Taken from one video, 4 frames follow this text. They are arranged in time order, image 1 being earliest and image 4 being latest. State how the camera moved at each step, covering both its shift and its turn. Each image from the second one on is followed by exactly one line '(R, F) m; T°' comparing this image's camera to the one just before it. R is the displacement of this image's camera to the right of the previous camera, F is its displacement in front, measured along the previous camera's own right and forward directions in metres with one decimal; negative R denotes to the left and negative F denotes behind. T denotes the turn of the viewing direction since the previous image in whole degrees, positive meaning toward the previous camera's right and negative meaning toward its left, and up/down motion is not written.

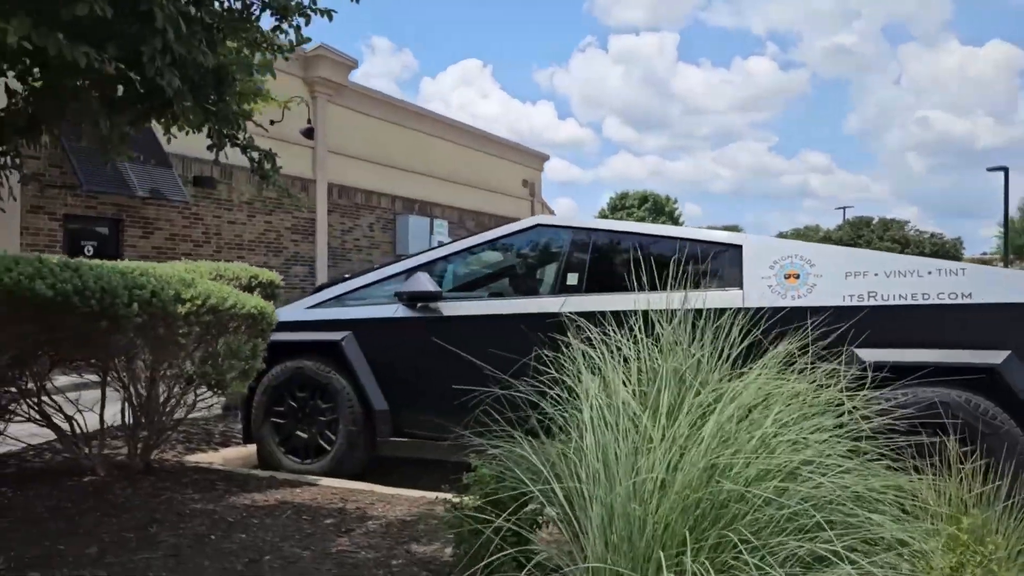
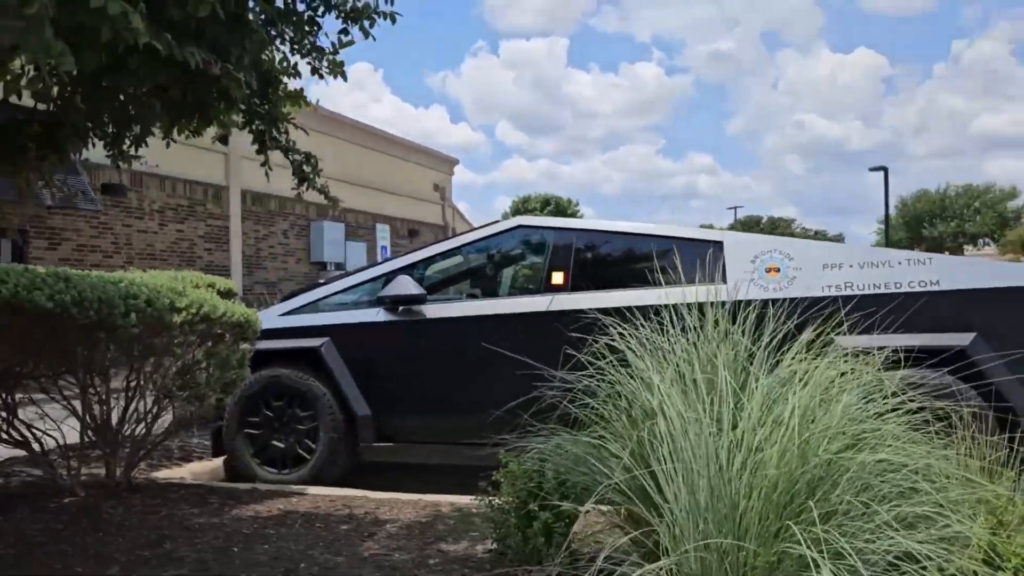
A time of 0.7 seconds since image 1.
(-0.5, 0.0) m; +7°
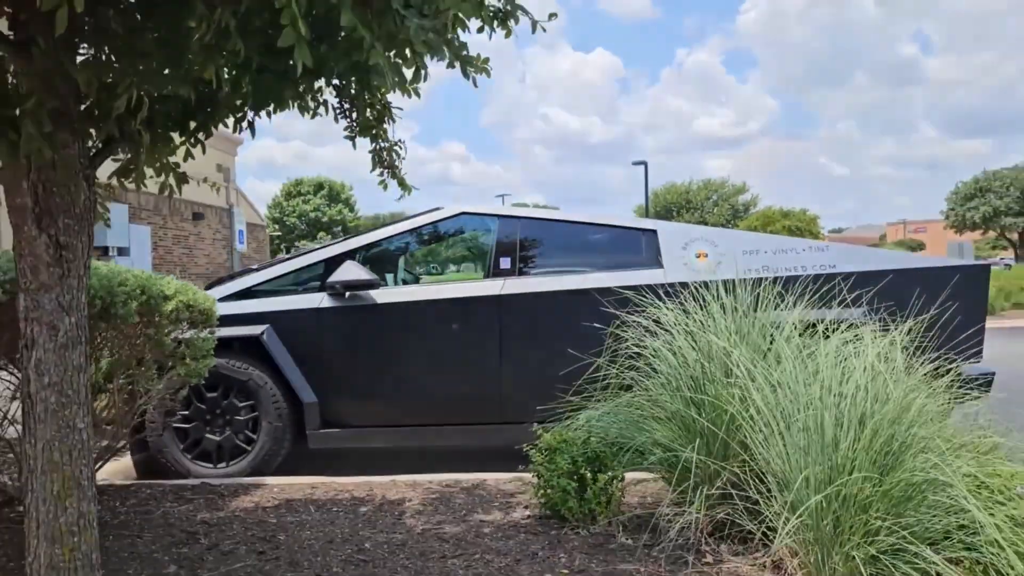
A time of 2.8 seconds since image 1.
(-1.2, -0.1) m; +17°
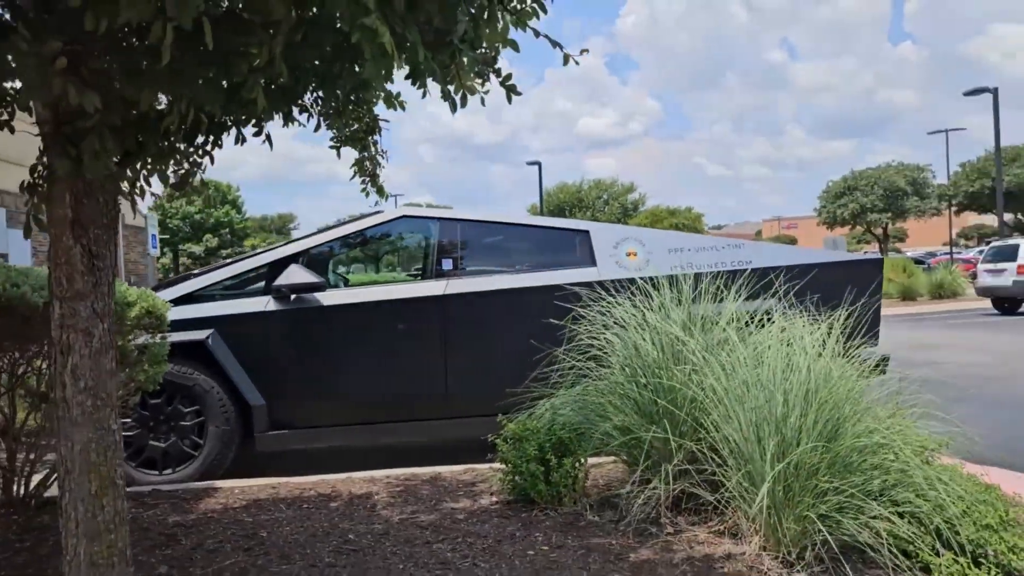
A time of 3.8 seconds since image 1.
(-0.3, -0.2) m; +8°
